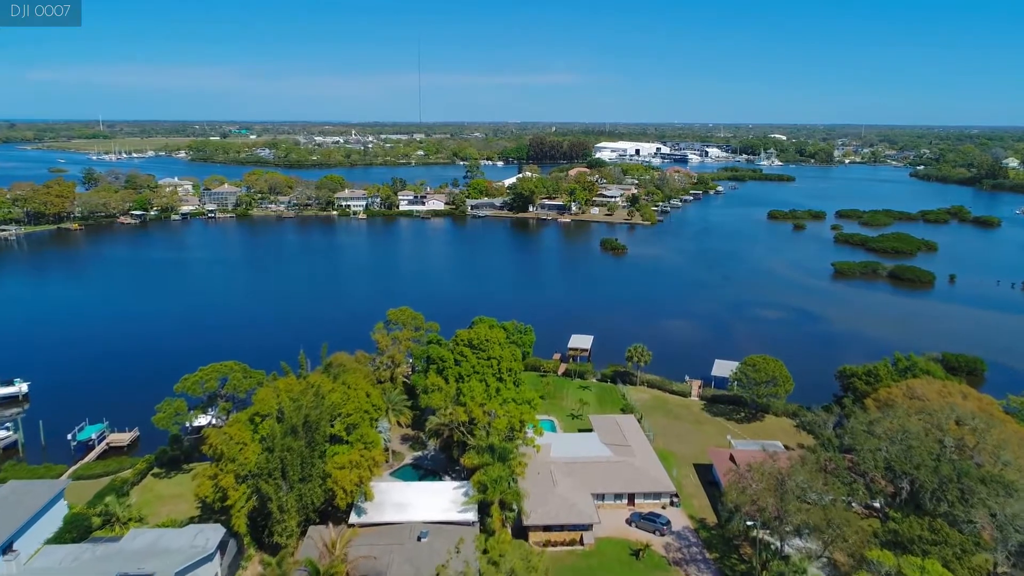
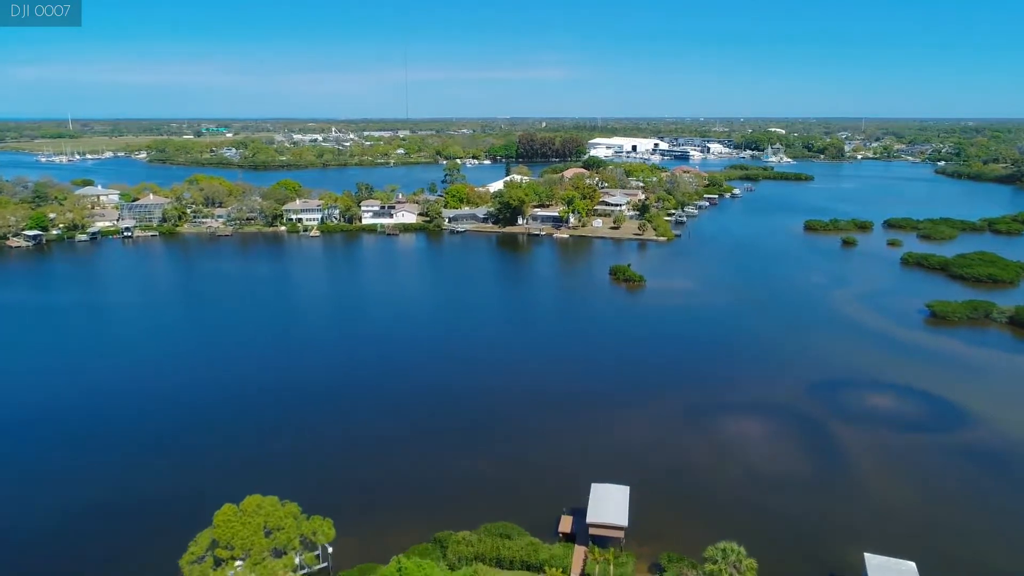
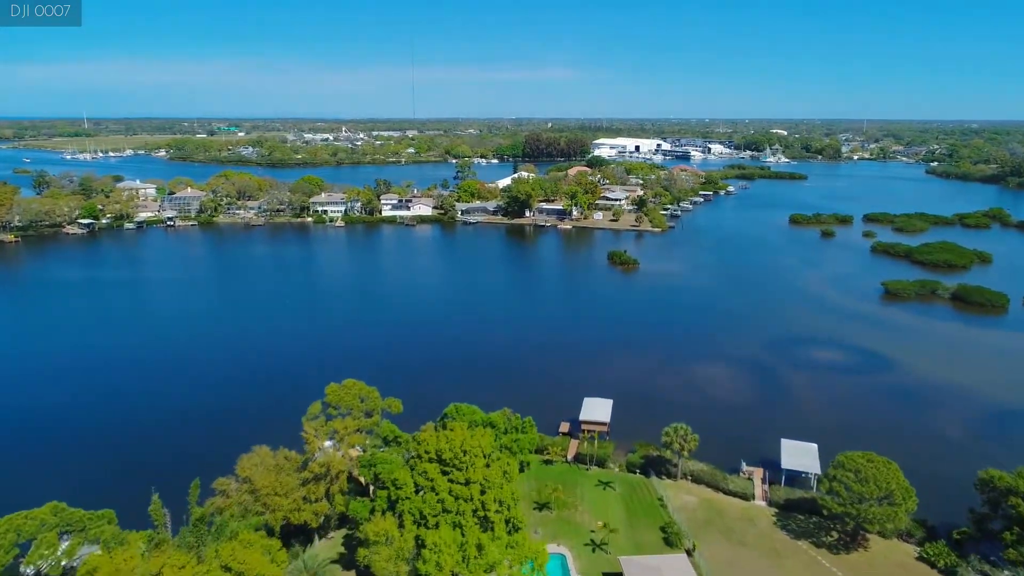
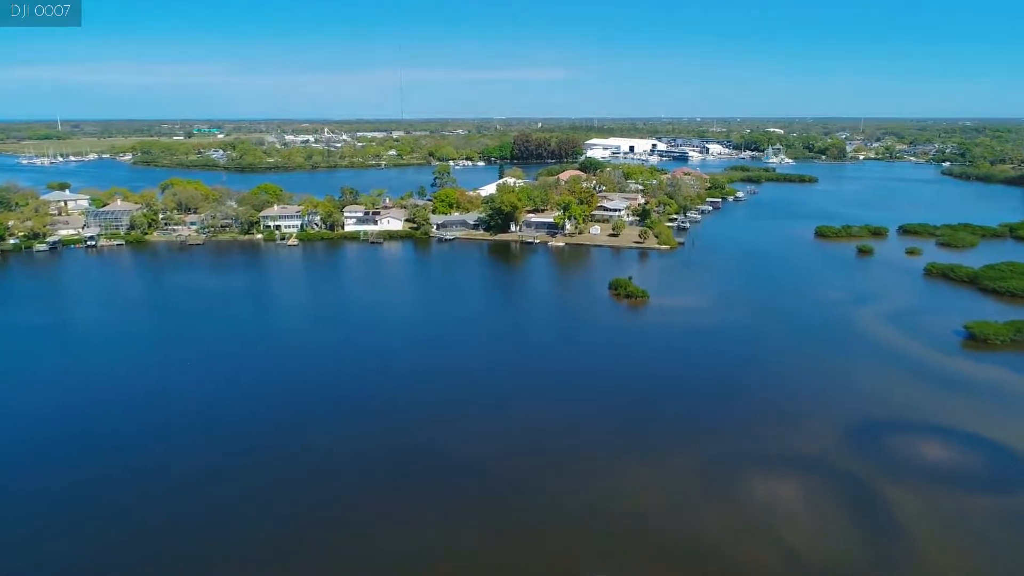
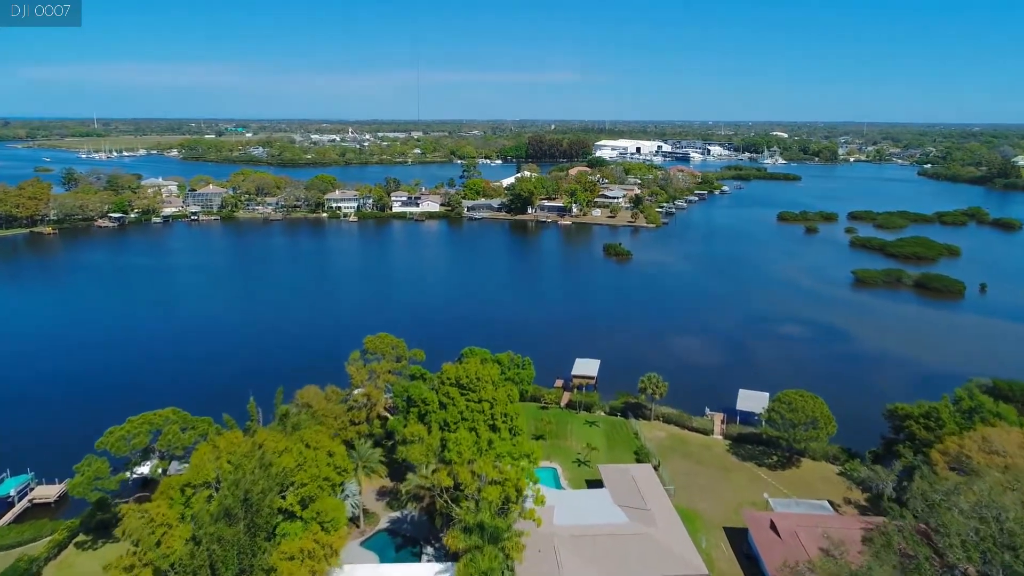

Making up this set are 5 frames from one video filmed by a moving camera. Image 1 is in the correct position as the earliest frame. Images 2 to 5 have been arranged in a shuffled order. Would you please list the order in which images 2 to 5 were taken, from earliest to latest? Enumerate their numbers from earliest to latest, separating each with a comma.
5, 3, 2, 4
